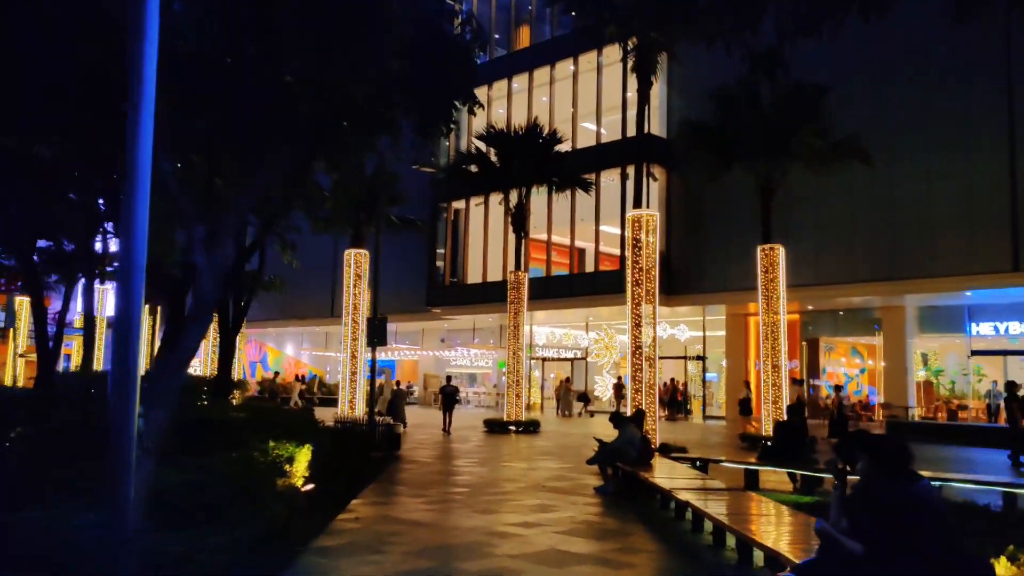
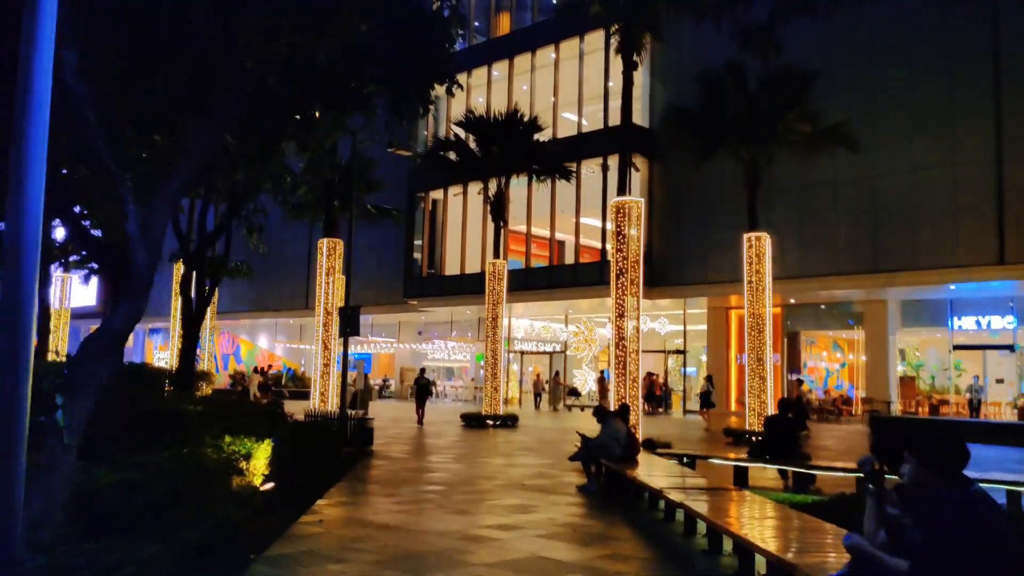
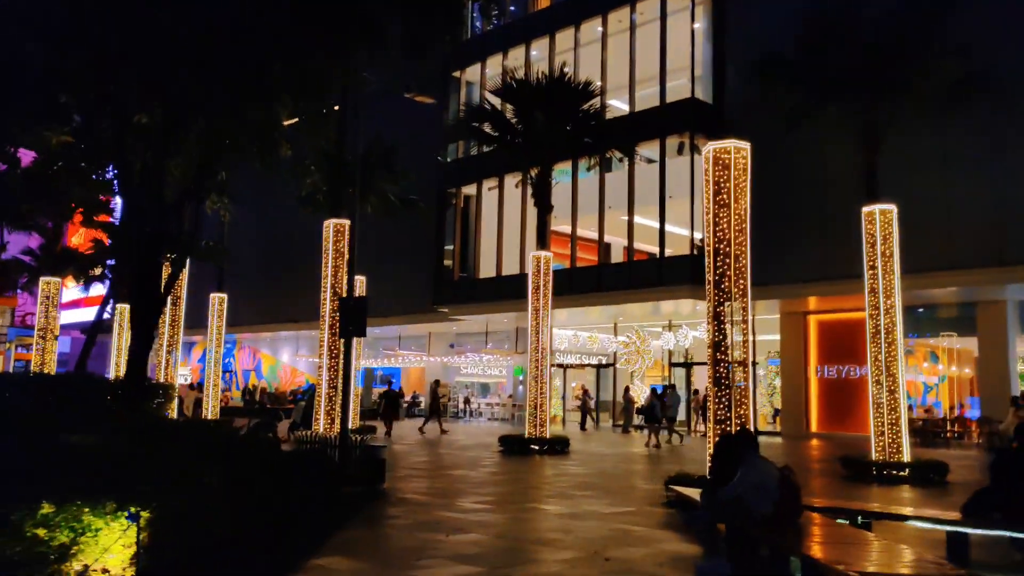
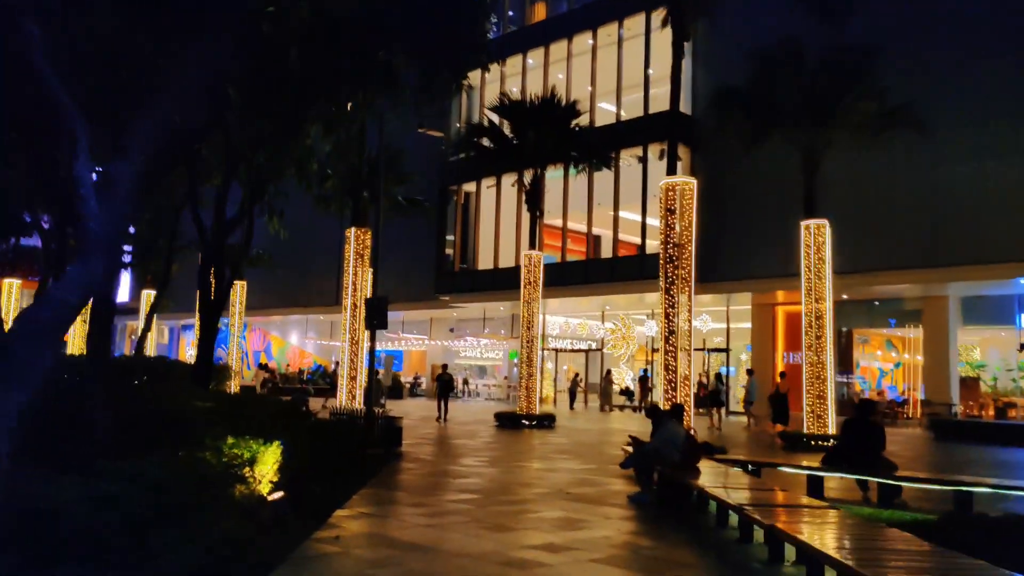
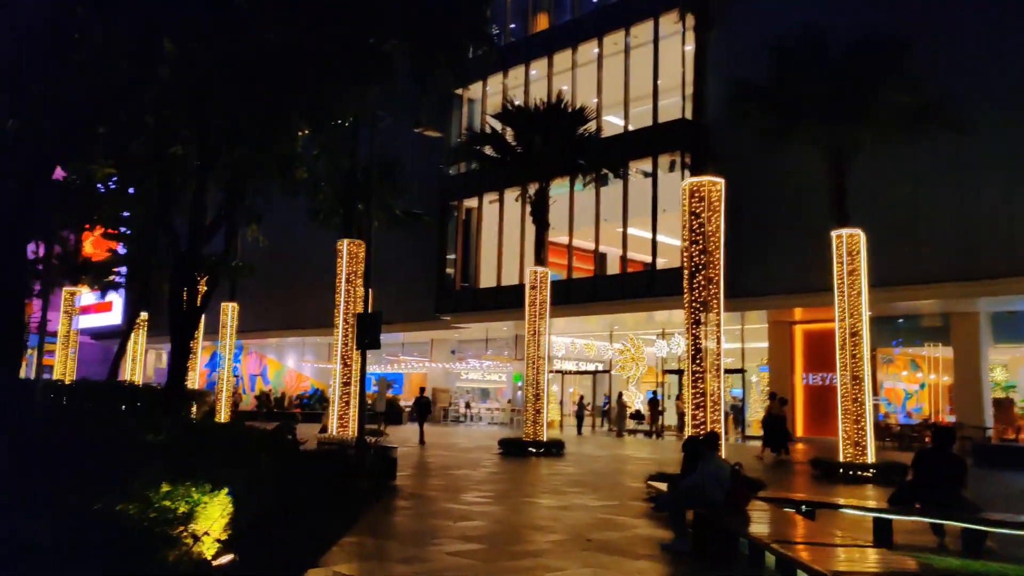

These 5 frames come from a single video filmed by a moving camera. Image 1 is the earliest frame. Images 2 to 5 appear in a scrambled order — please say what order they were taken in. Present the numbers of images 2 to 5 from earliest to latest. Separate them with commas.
2, 4, 5, 3
